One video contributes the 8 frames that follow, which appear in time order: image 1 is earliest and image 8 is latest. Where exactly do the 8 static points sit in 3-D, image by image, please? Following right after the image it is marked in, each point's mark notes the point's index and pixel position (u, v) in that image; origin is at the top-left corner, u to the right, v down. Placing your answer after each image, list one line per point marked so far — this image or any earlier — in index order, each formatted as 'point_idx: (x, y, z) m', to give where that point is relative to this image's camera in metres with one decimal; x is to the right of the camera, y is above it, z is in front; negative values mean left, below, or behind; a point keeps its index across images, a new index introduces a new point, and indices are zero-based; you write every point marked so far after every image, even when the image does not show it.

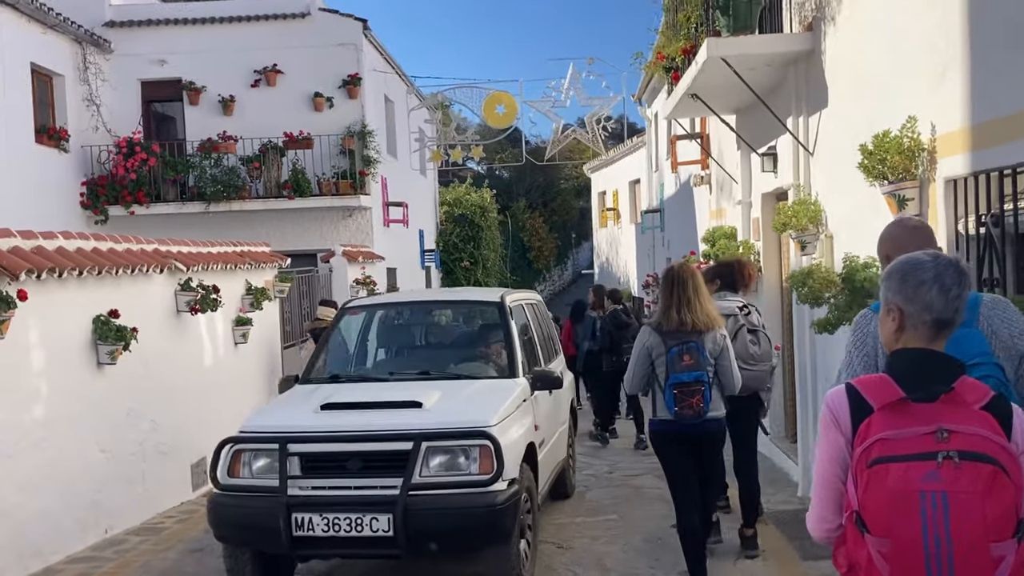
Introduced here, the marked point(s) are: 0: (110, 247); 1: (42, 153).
0: (-3.5, +0.4, +8.6) m
1: (-7.9, +2.3, +16.8) m
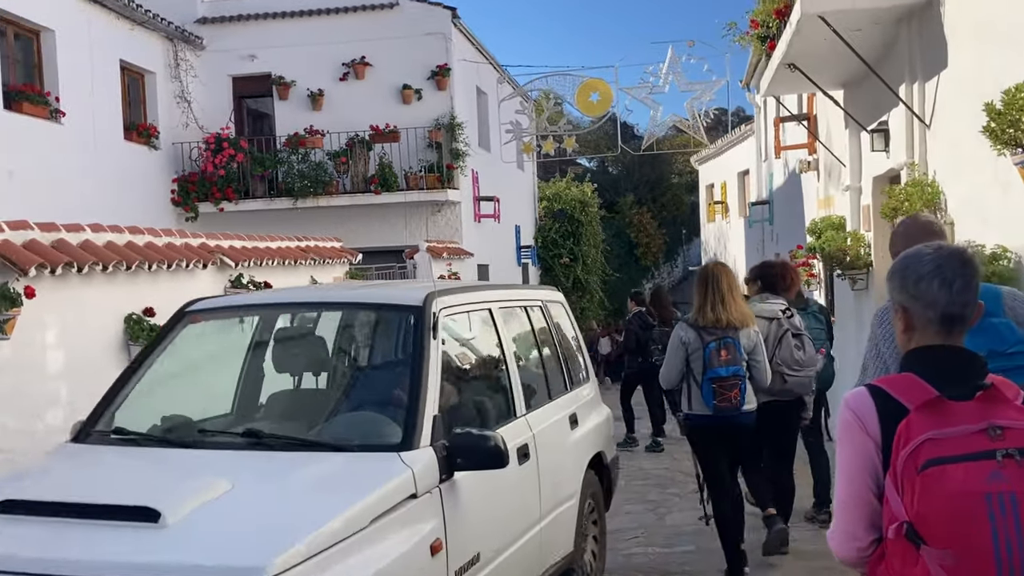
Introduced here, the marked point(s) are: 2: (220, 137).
0: (-2.9, +0.4, +8.1) m
1: (-6.4, +2.3, +16.7) m
2: (-5.2, +2.7, +17.6) m
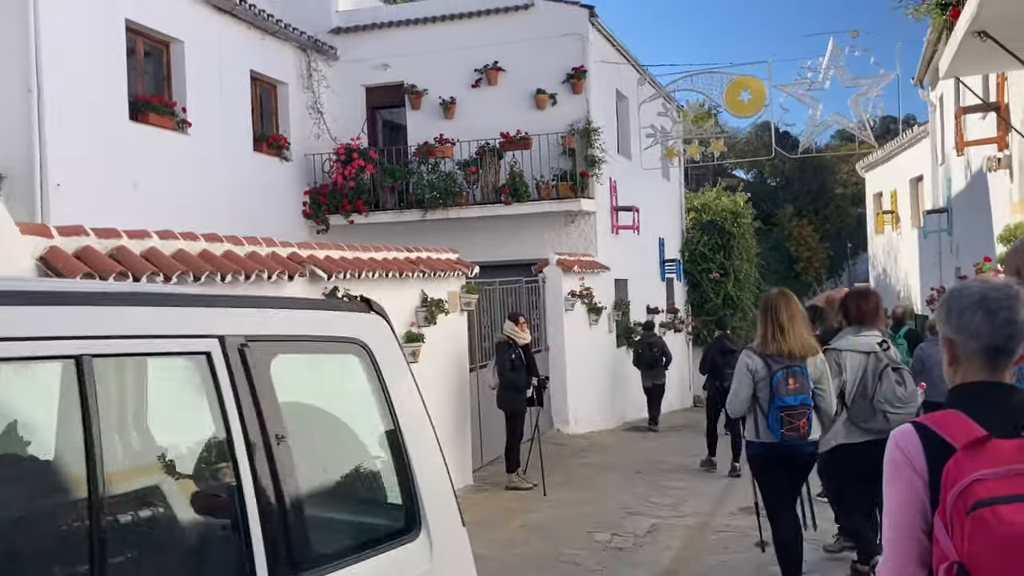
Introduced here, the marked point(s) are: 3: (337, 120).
0: (-2.1, +0.3, +7.3) m
1: (-4.1, +2.1, +16.4) m
2: (-2.8, +2.4, +17.1) m
3: (-3.2, +3.1, +18.1) m
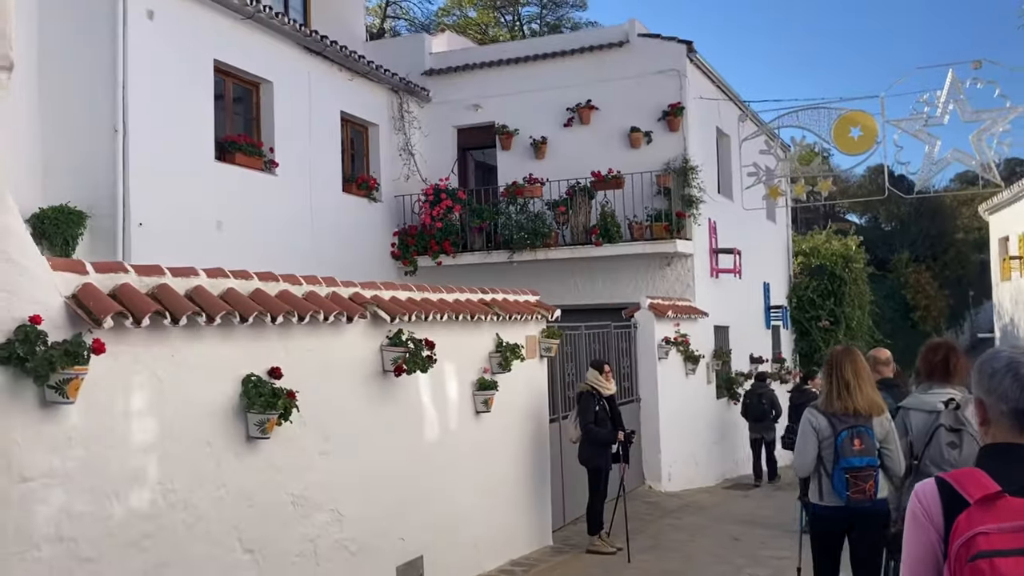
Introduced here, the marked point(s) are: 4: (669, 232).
0: (-1.6, 0.0, +6.8) m
1: (-2.6, +1.4, +16.2) m
2: (-1.2, +1.7, +16.7) m
3: (-1.5, +2.4, +17.8) m
4: (+2.5, +0.9, +16.0) m
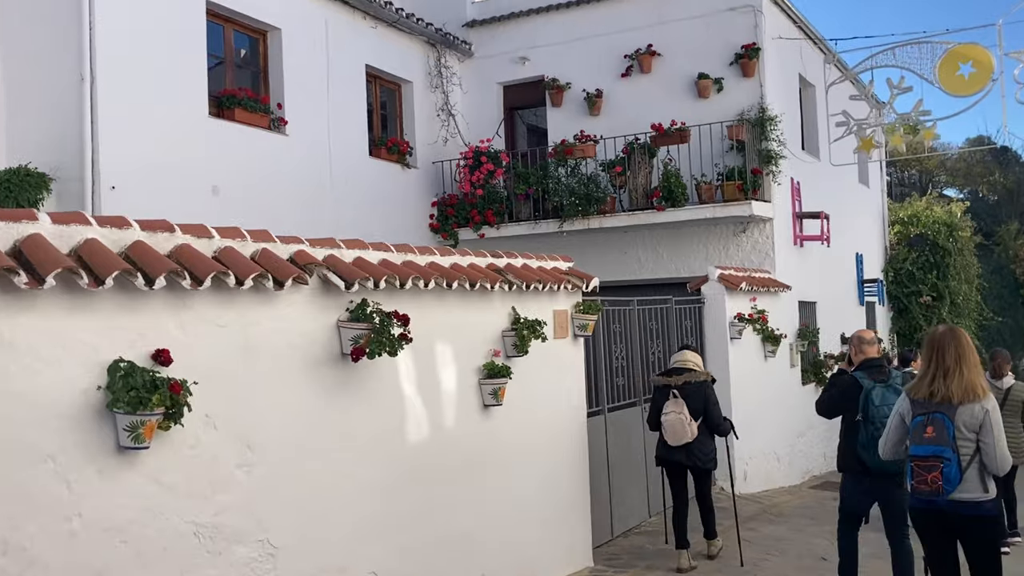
0: (-1.6, +0.2, +5.0) m
1: (-1.9, +1.8, +14.4) m
2: (-0.5, +2.1, +14.8) m
3: (-0.7, +2.8, +15.9) m
4: (+3.2, +1.3, +13.7) m
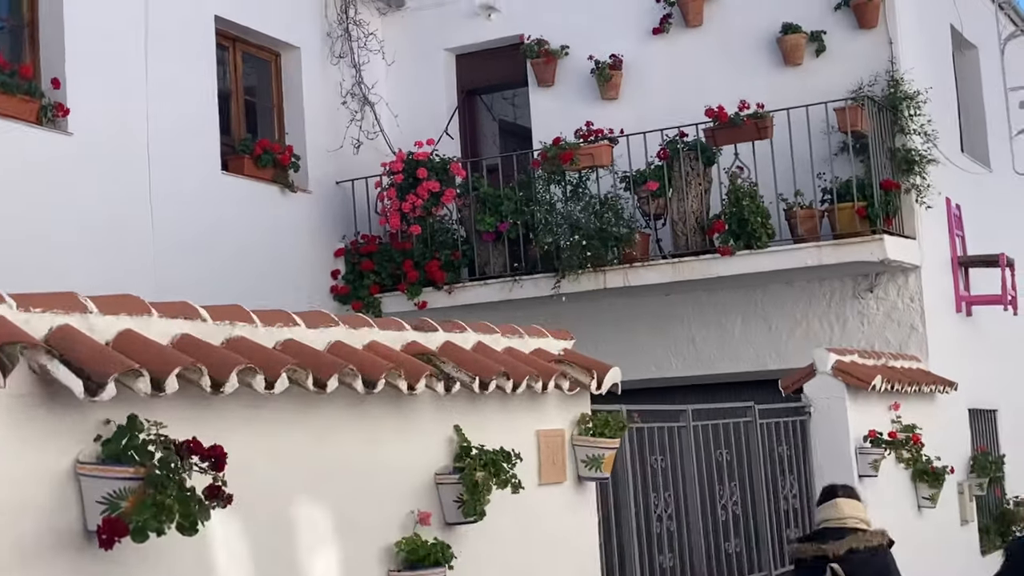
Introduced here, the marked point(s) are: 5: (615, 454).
0: (-1.7, +0.2, -1.3) m
1: (-2.3, +0.8, +8.2) m
2: (-0.9, +1.1, +8.7) m
3: (-1.1, +1.7, +9.8) m
4: (+2.9, +0.5, +7.7) m
5: (+0.5, -0.9, +5.2) m
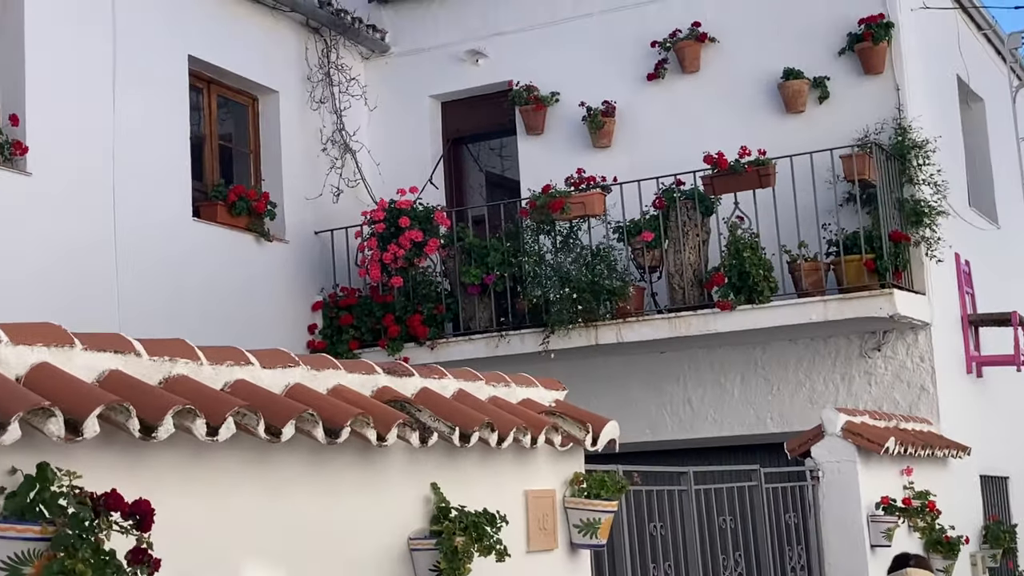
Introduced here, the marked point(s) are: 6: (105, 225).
0: (-1.6, +0.5, -1.7) m
1: (-2.4, +0.4, +7.8) m
2: (-1.0, +0.7, +8.3) m
3: (-1.2, +1.2, +9.4) m
4: (+2.8, +0.1, +7.3) m
5: (+0.5, -1.1, +4.6) m
6: (-2.9, +0.6, +6.6) m
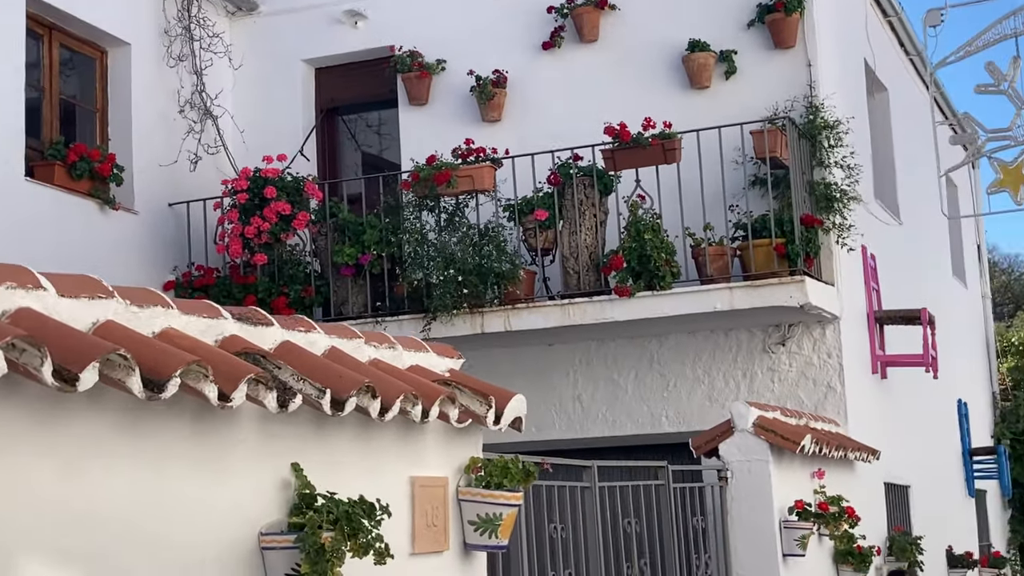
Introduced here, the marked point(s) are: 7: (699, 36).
0: (-1.2, +0.9, -2.7) m
1: (-3.2, +0.6, +6.6) m
2: (-1.9, +0.8, +7.3) m
3: (-2.3, +1.3, +8.4) m
4: (+2.0, +0.2, +6.8) m
5: (0.0, -0.9, +3.8) m
6: (-3.6, +0.8, +5.3) m
7: (+1.4, +2.0, +7.7) m
